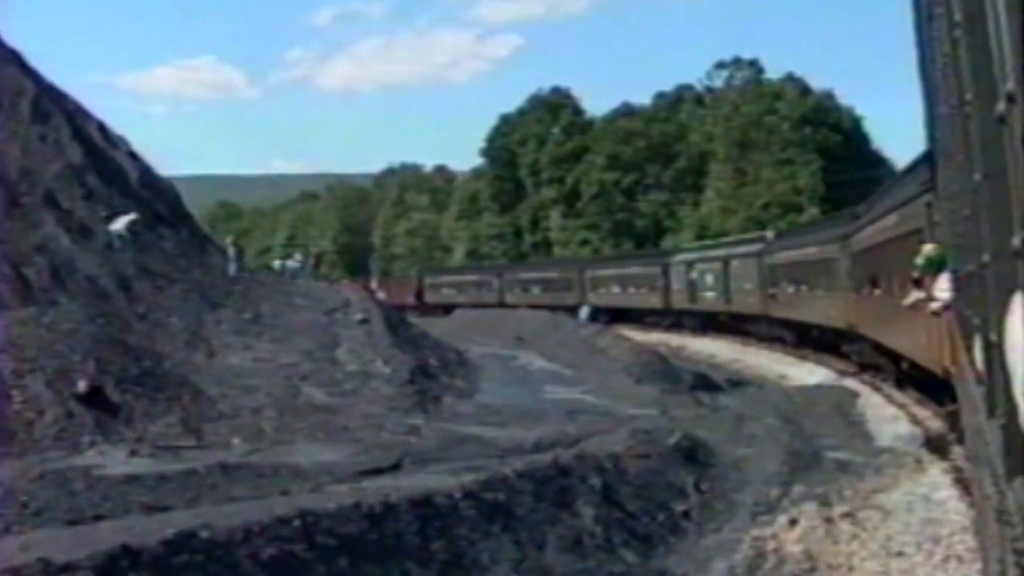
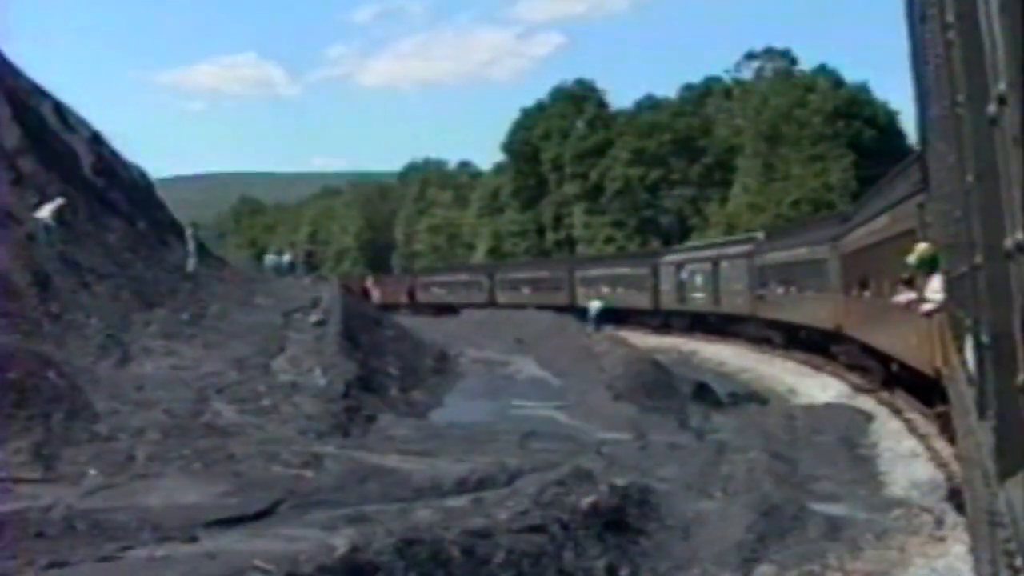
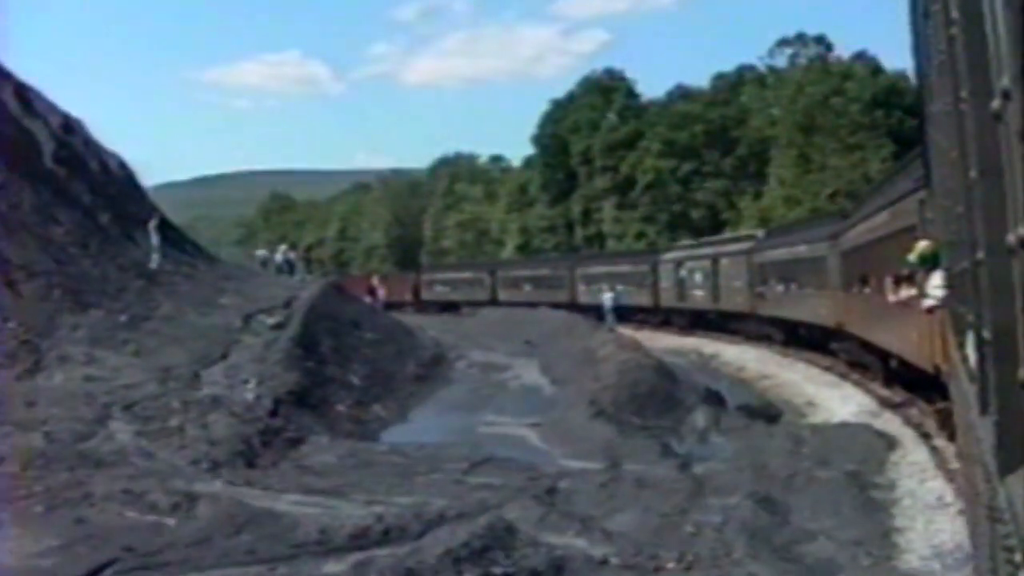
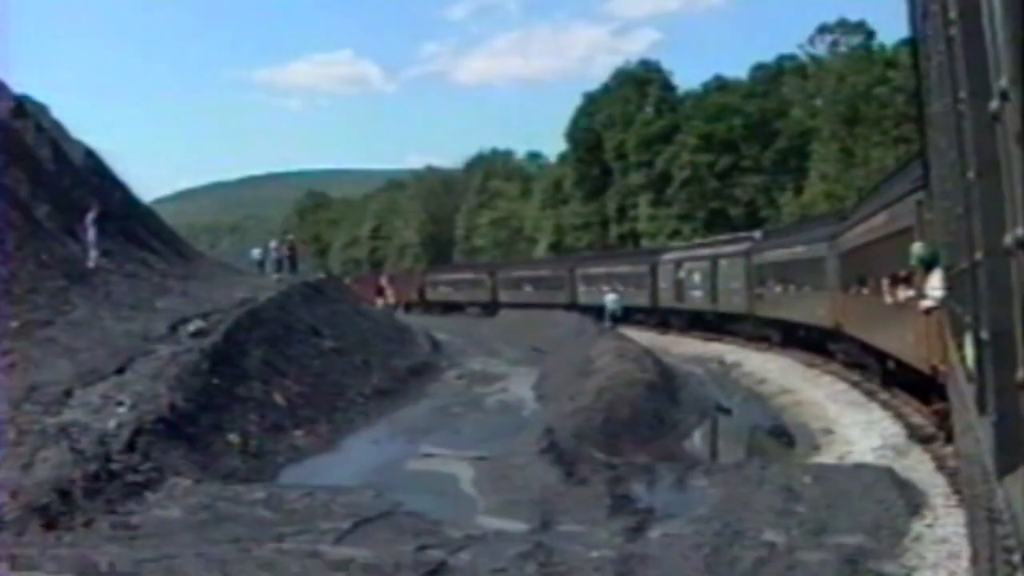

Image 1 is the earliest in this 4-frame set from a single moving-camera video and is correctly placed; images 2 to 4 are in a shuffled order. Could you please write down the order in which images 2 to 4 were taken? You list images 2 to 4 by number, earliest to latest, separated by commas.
2, 3, 4
